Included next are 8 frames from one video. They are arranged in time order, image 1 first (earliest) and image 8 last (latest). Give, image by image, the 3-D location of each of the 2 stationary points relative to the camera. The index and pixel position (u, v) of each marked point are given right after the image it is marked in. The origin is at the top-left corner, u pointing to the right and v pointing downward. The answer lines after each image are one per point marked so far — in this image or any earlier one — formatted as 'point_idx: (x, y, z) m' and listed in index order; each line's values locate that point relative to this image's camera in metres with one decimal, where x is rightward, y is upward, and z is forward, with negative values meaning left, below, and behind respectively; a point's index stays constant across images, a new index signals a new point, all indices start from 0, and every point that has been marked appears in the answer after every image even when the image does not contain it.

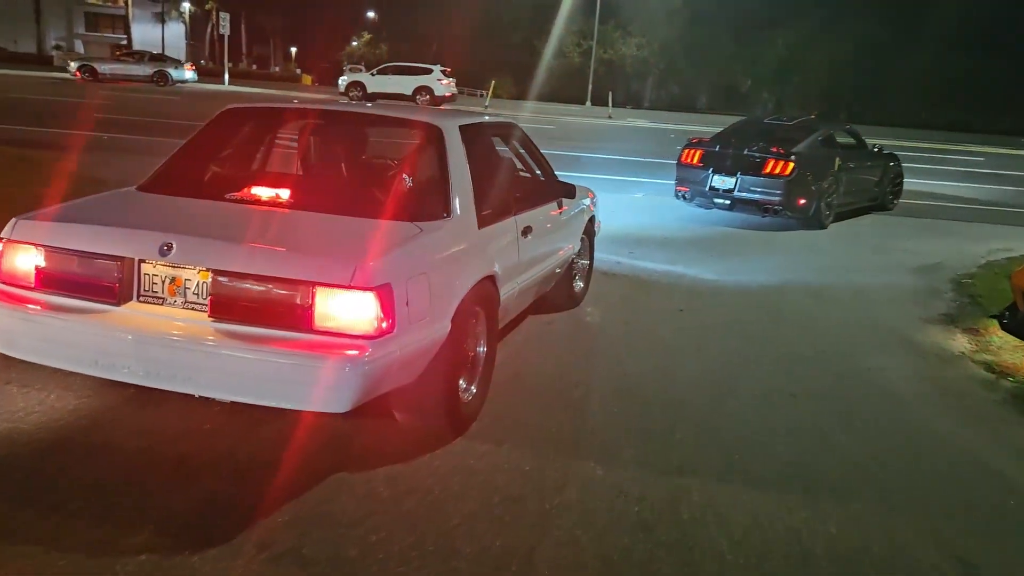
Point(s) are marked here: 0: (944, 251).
0: (+5.3, +0.5, +10.4) m
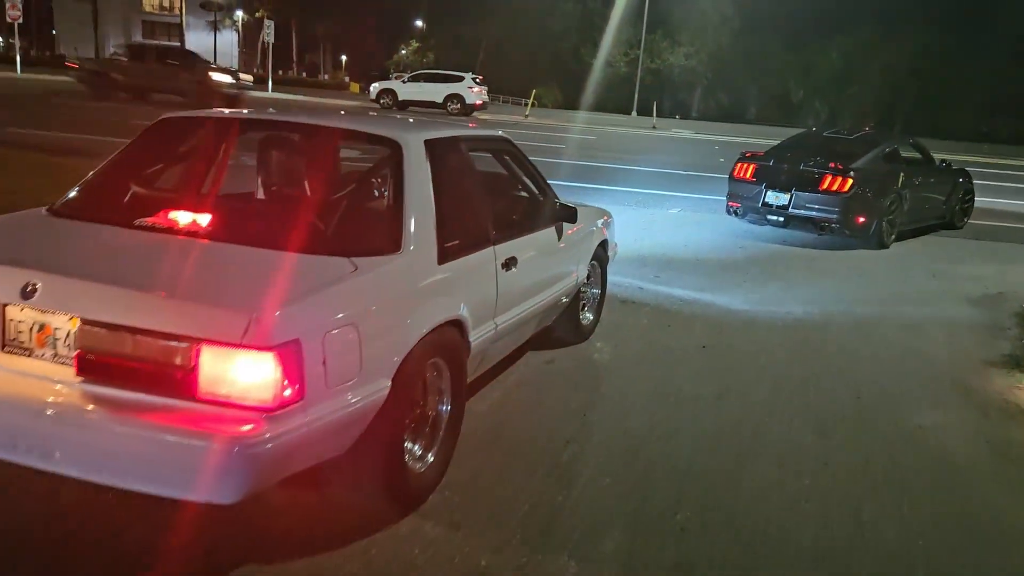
0: (+5.5, +0.1, +9.4) m
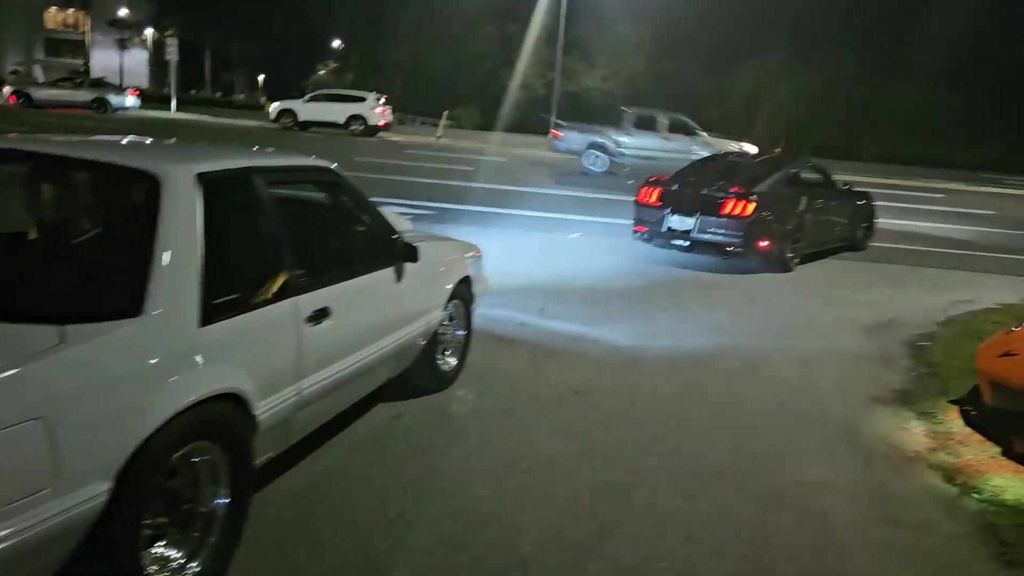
0: (+4.3, -0.2, +9.2) m
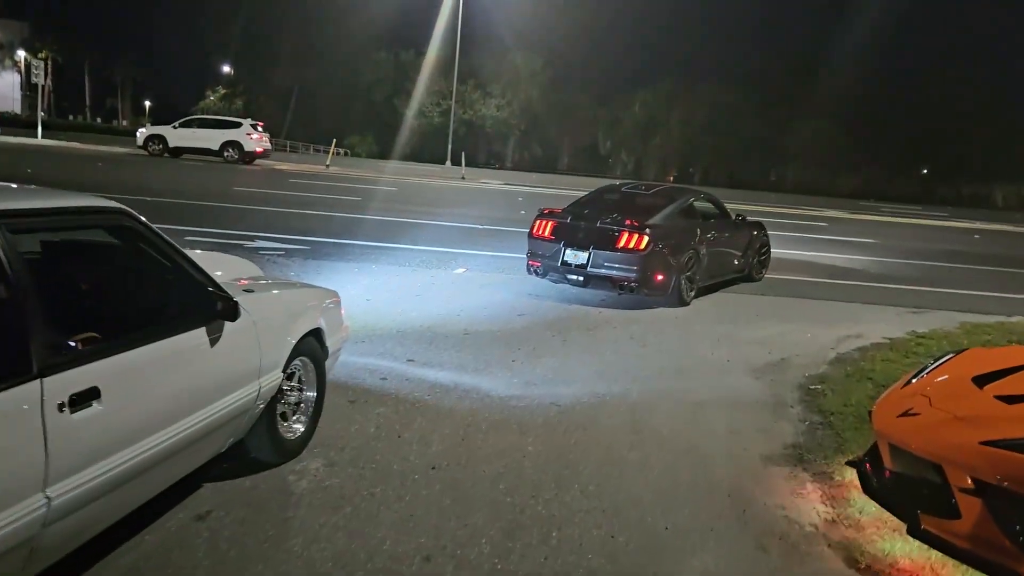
0: (+2.9, -0.6, +8.9) m
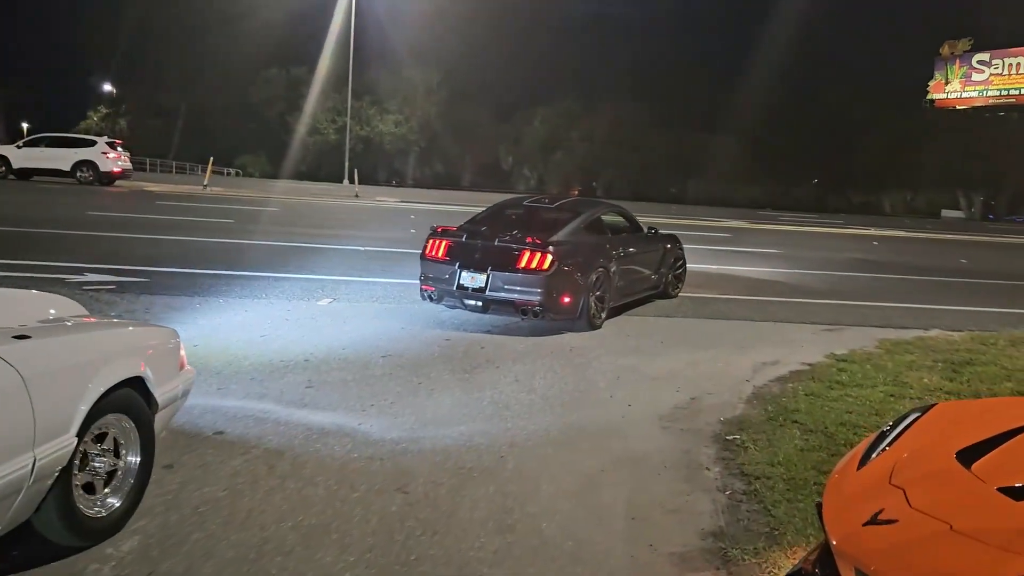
0: (+1.7, -0.8, +7.7) m
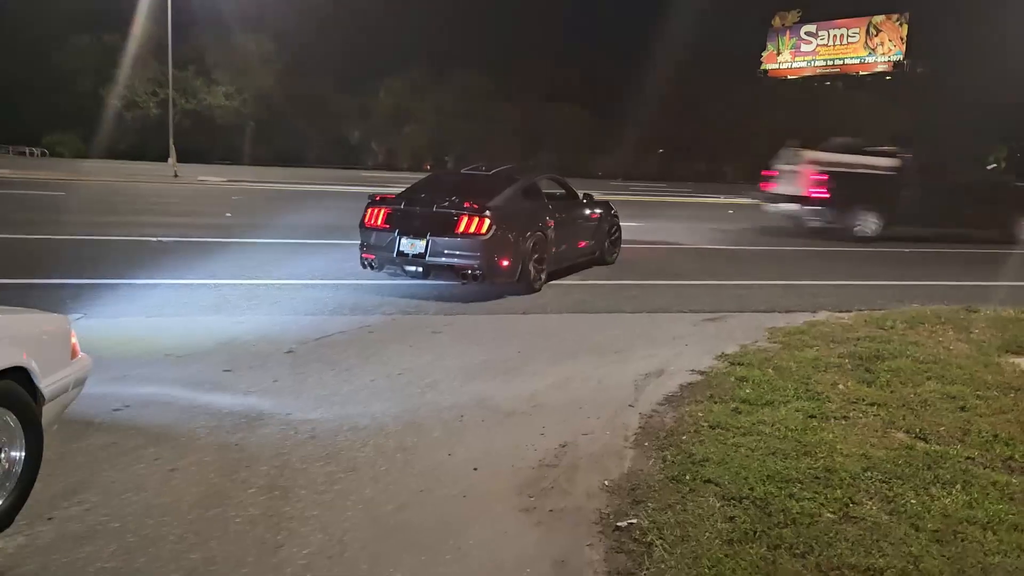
0: (+0.4, -0.8, +5.8) m
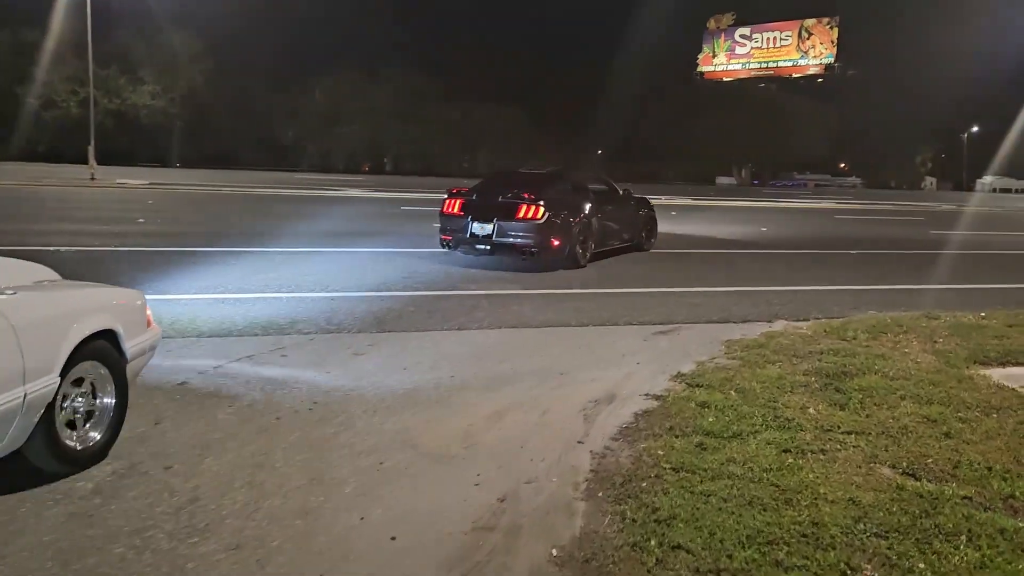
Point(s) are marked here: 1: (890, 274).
0: (0.0, -0.9, +5.0) m
1: (+6.2, +0.2, +14.0) m
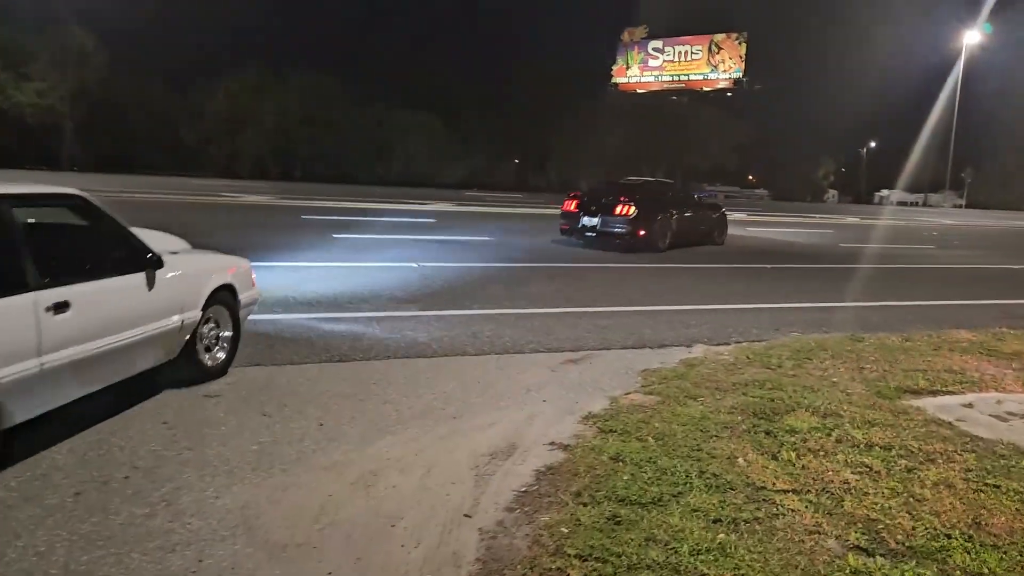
0: (-0.6, -1.1, +4.0) m
1: (+4.7, 0.0, +13.6) m
